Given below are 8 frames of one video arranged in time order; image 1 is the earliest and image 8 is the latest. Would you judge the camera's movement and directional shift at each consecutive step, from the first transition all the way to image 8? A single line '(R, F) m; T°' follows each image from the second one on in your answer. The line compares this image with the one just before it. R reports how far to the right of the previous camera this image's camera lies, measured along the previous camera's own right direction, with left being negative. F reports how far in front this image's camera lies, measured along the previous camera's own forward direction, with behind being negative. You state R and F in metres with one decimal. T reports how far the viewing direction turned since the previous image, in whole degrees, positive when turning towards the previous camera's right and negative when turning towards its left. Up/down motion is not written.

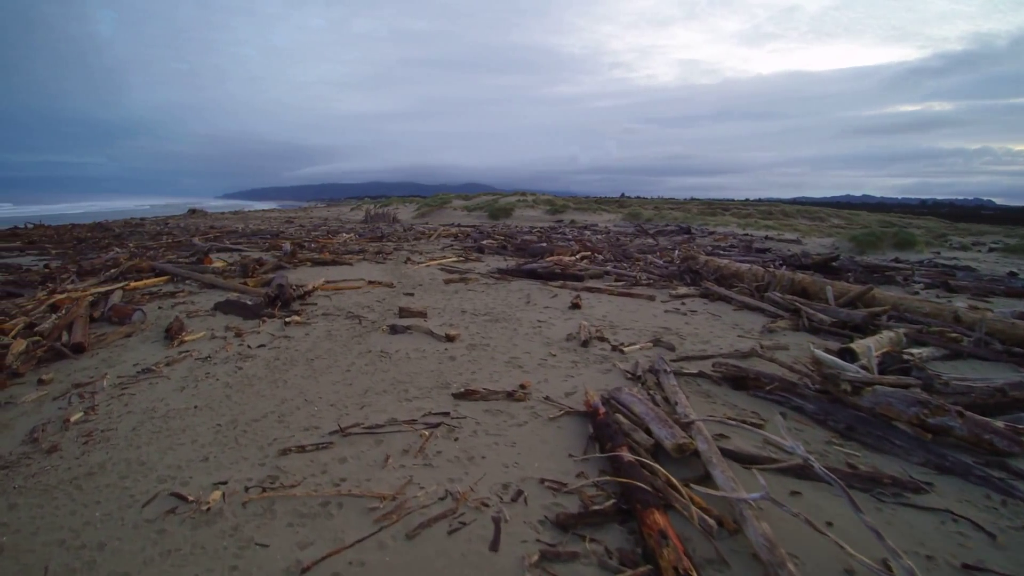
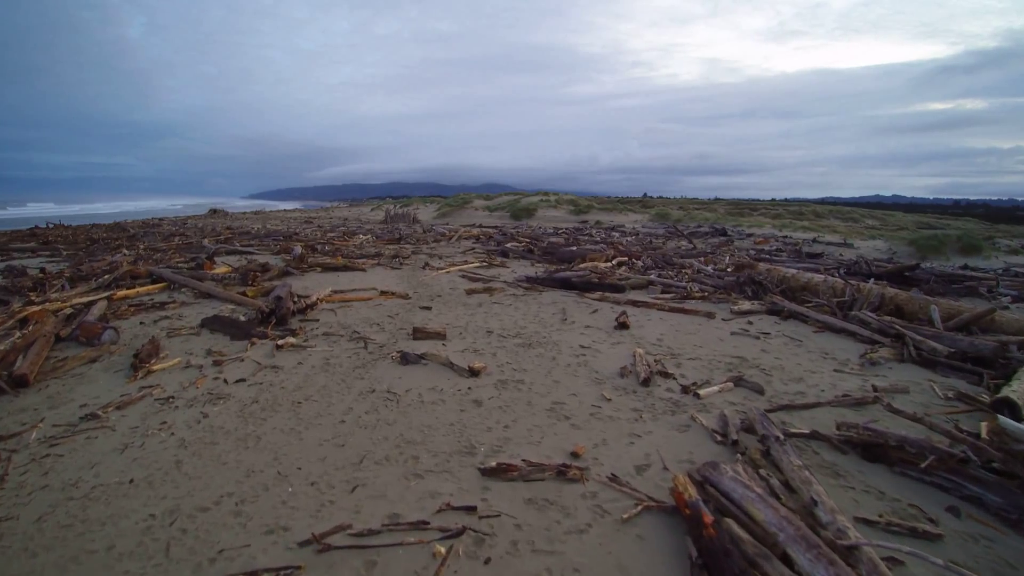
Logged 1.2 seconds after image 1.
(-0.2, +1.1) m; -2°
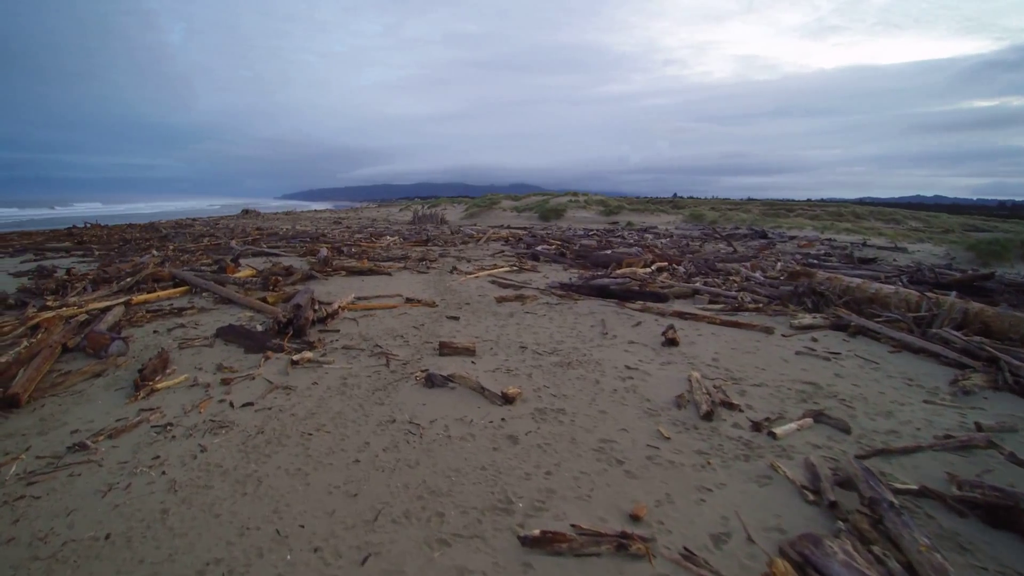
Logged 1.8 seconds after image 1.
(-0.1, +0.5) m; -3°
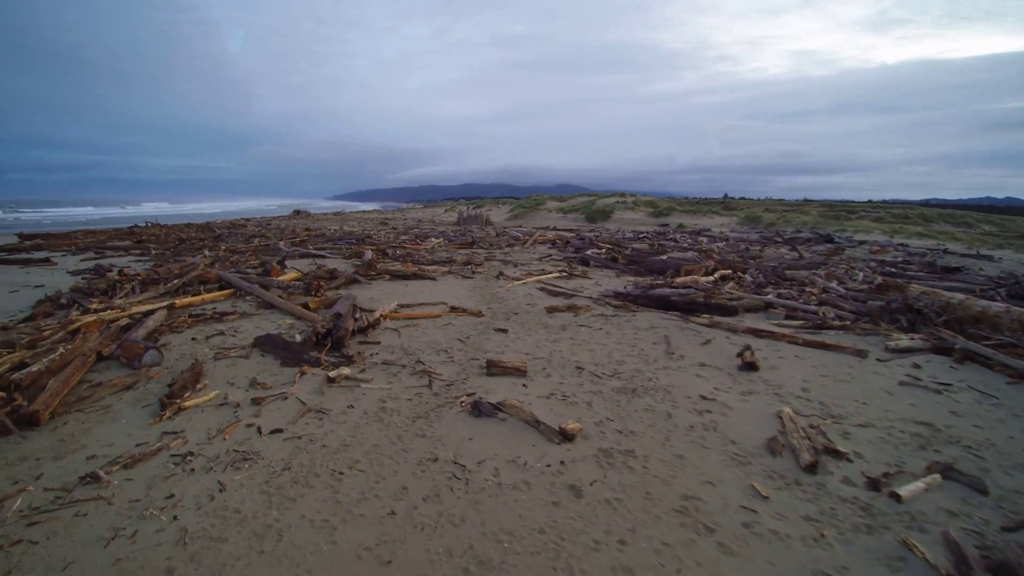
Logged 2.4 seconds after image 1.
(-0.1, +0.5) m; -5°
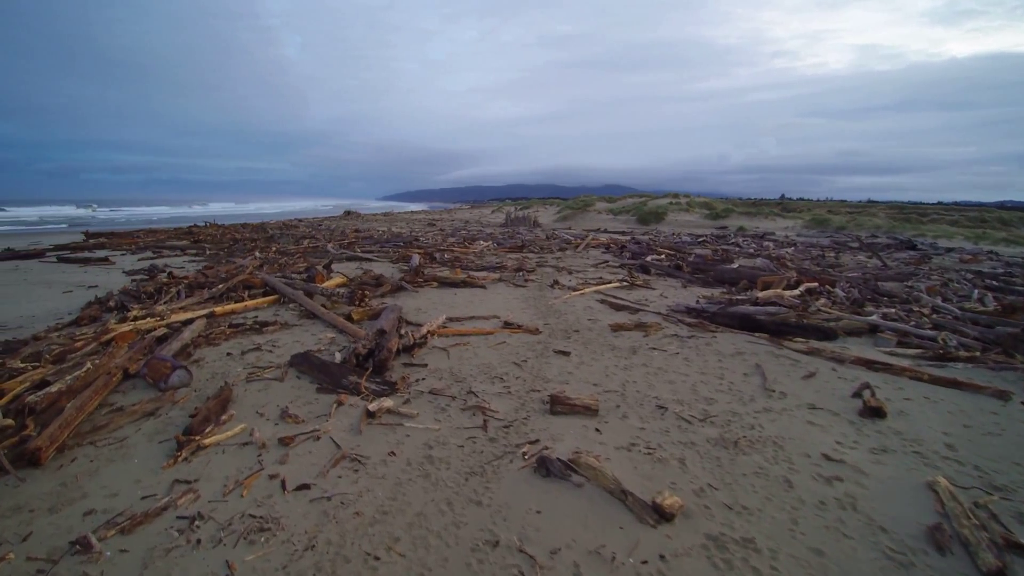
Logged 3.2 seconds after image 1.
(-0.2, +0.7) m; -5°
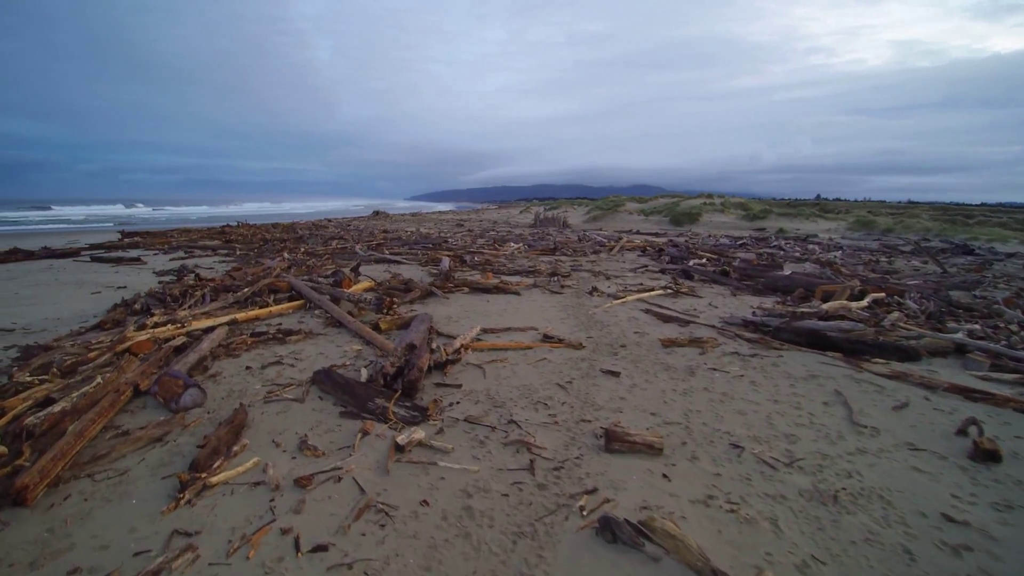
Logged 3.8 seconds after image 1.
(-0.1, +0.5) m; -3°
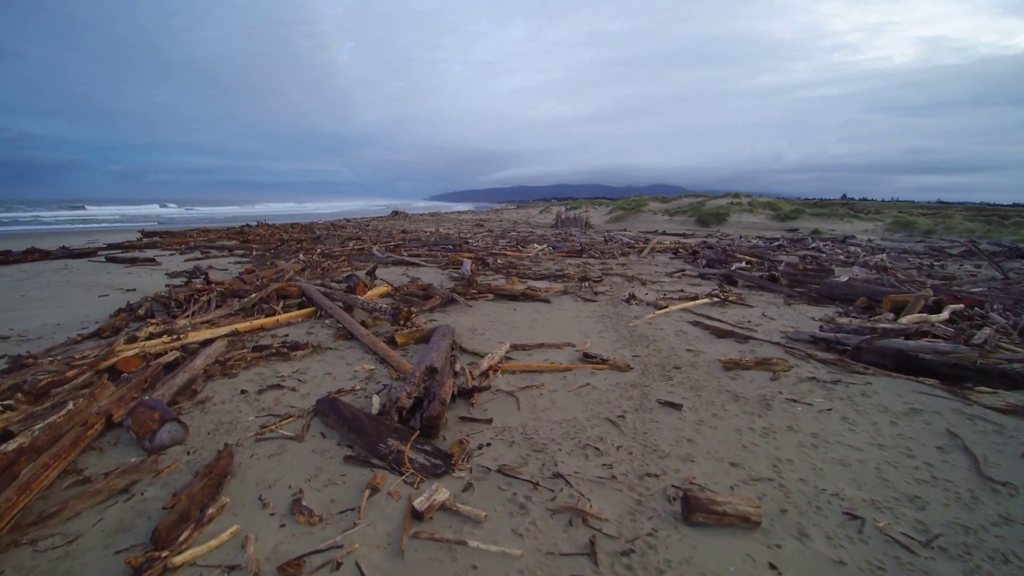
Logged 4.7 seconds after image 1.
(-0.2, +0.7) m; -2°
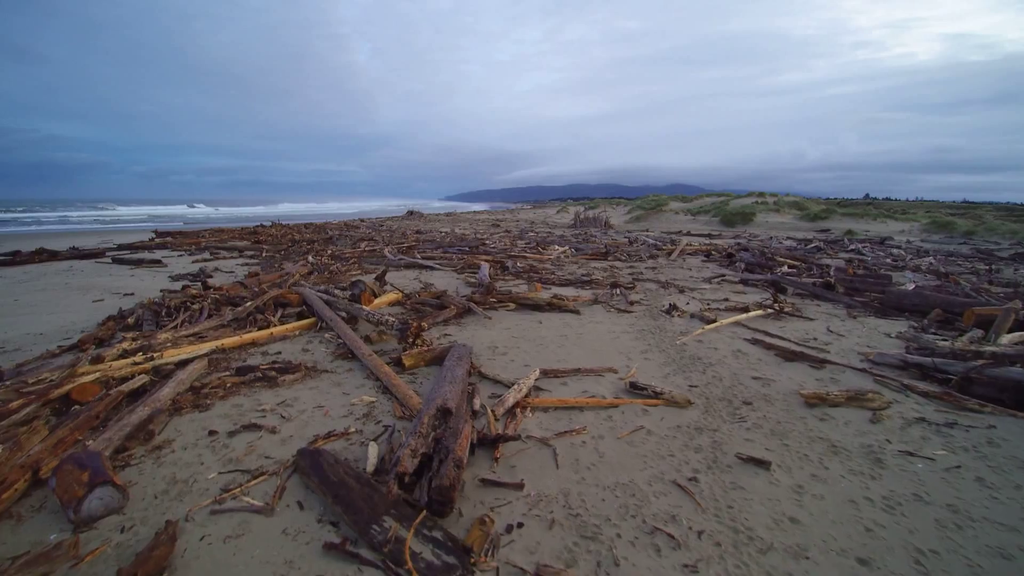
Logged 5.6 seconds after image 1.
(-0.1, +0.8) m; -2°
